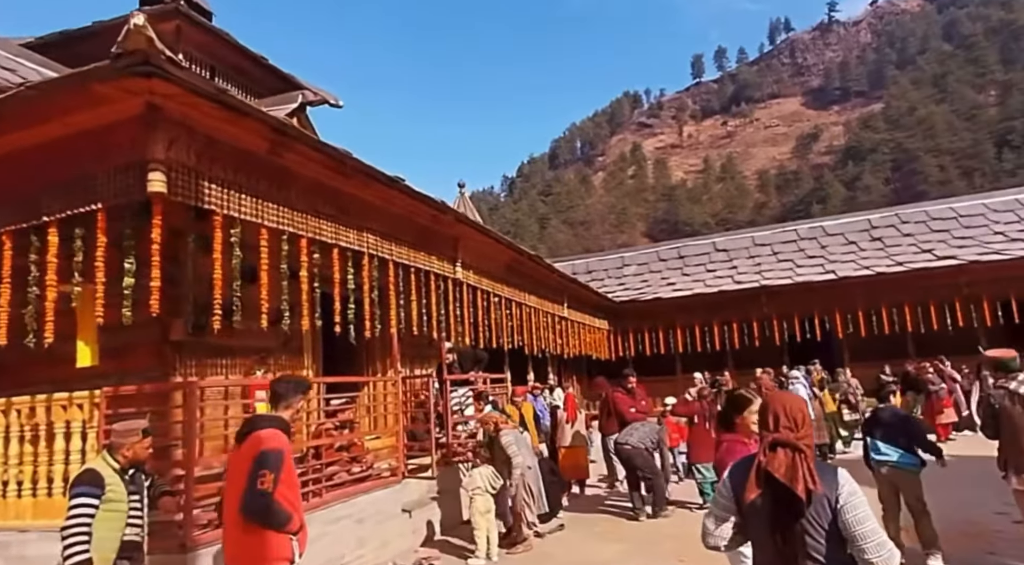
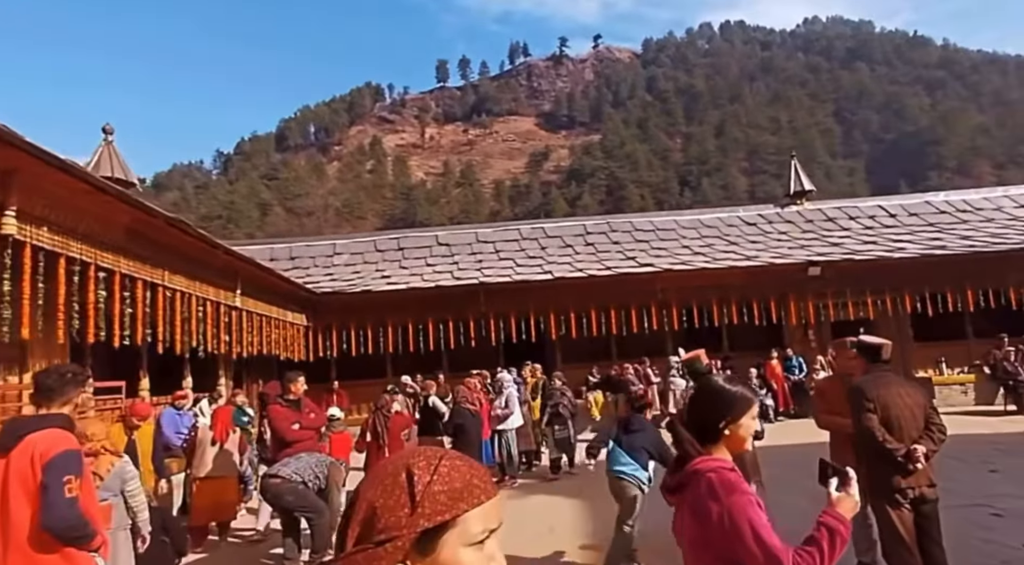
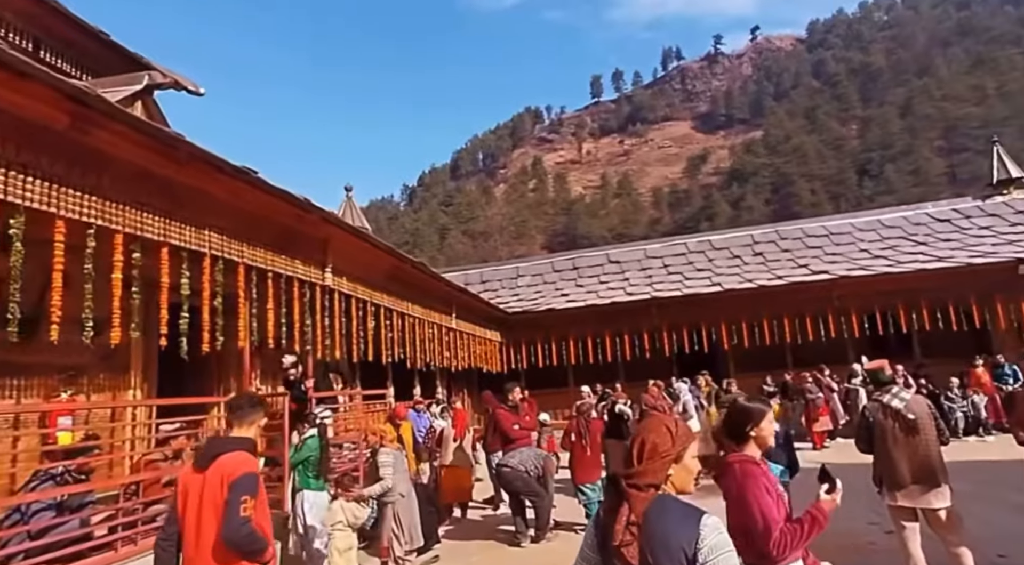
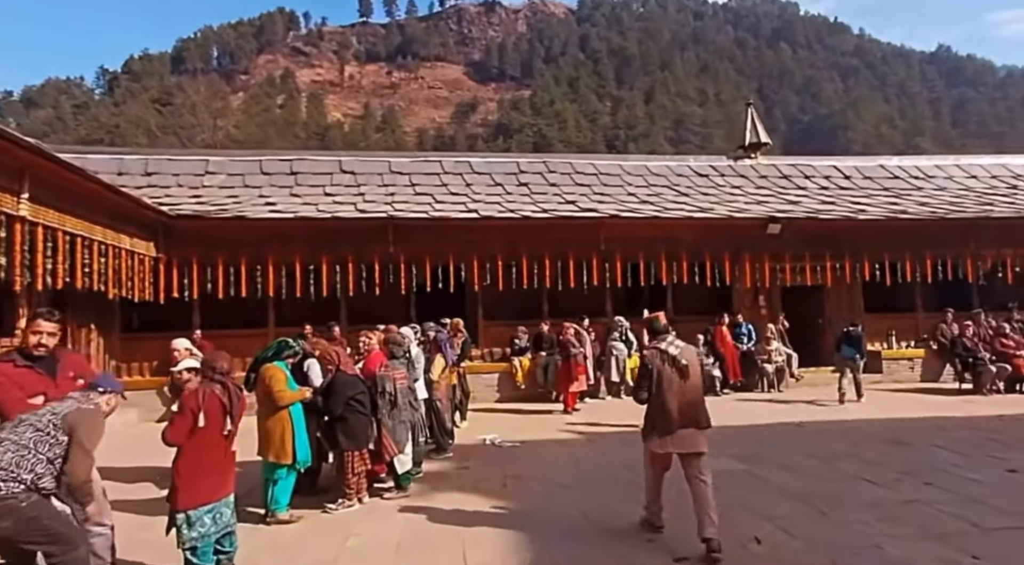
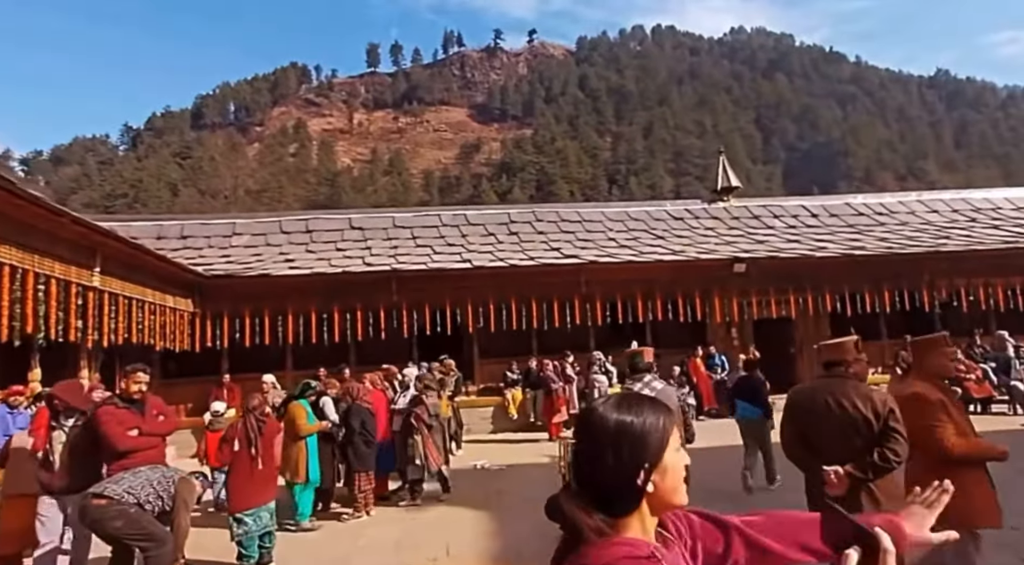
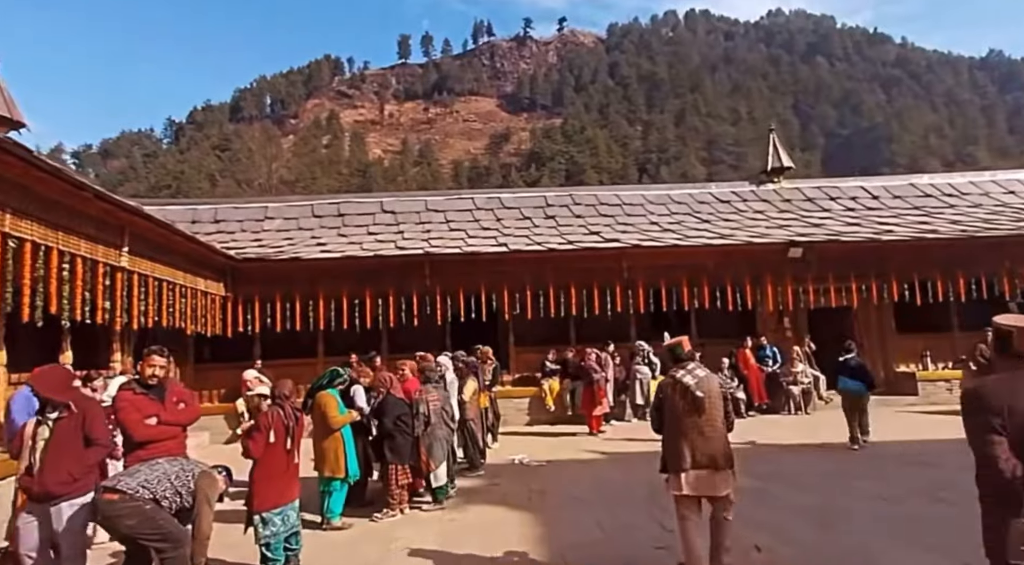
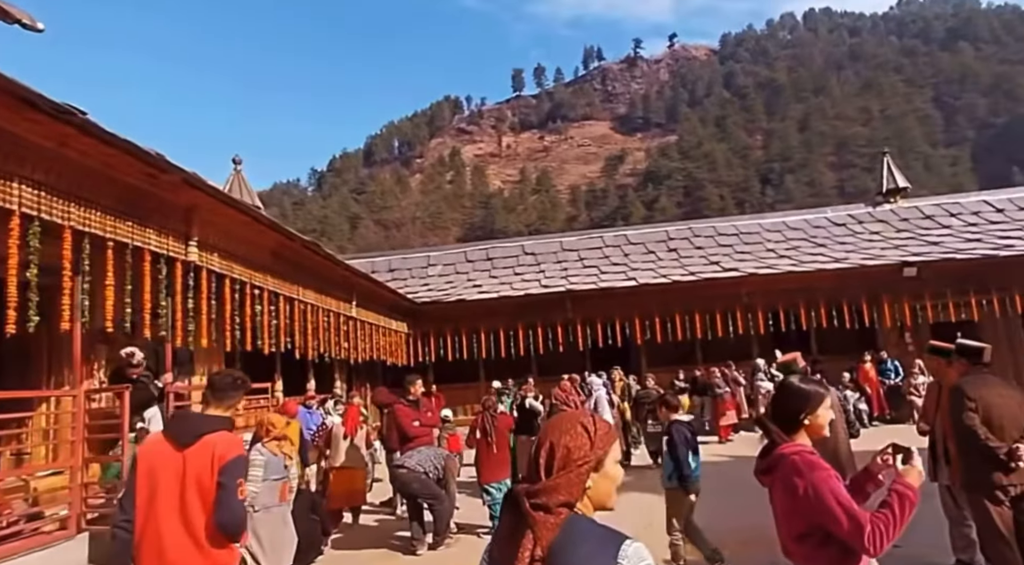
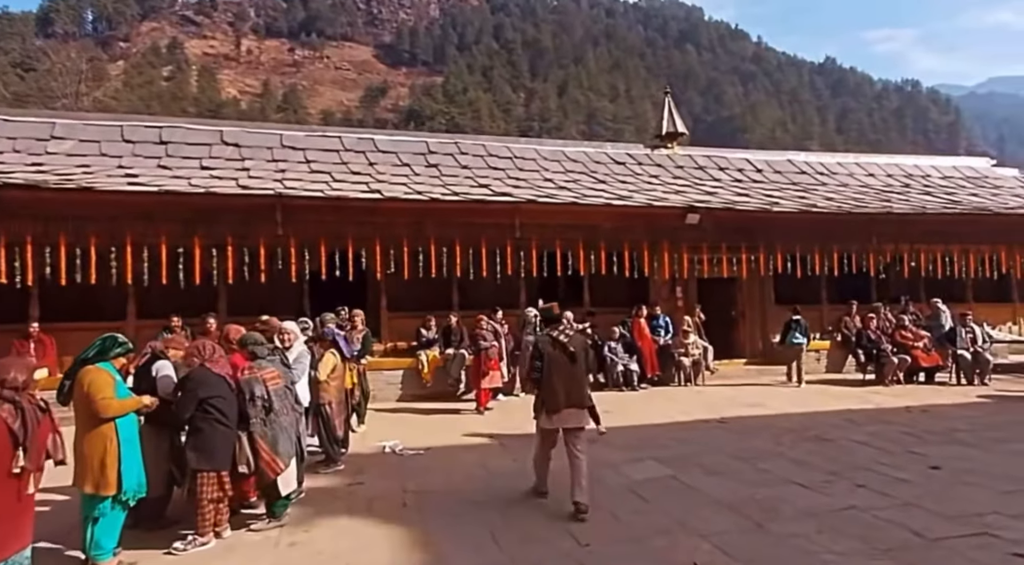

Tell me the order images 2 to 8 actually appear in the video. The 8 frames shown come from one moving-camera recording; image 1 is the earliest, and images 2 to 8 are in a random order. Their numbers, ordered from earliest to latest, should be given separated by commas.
3, 7, 2, 5, 6, 4, 8
